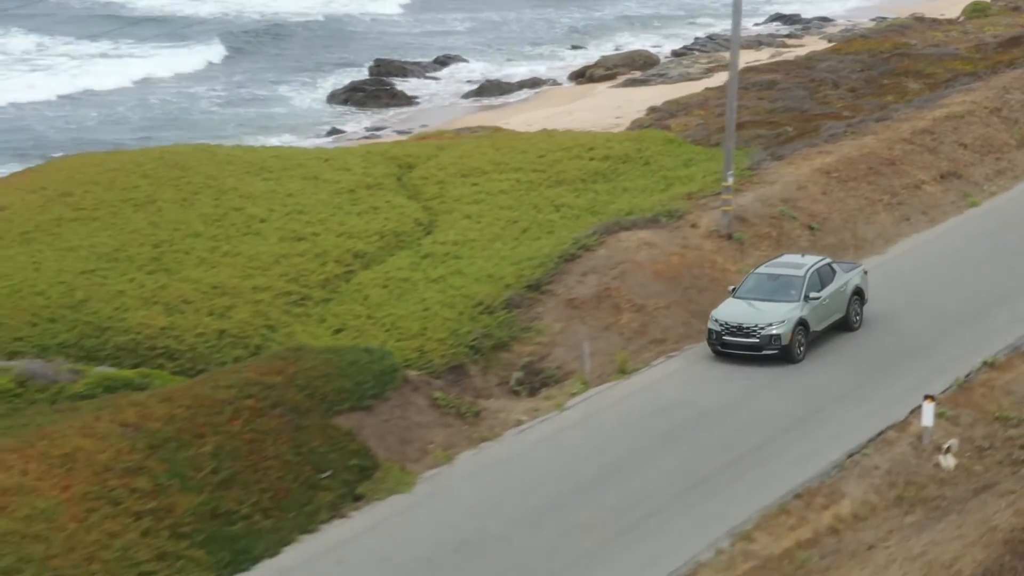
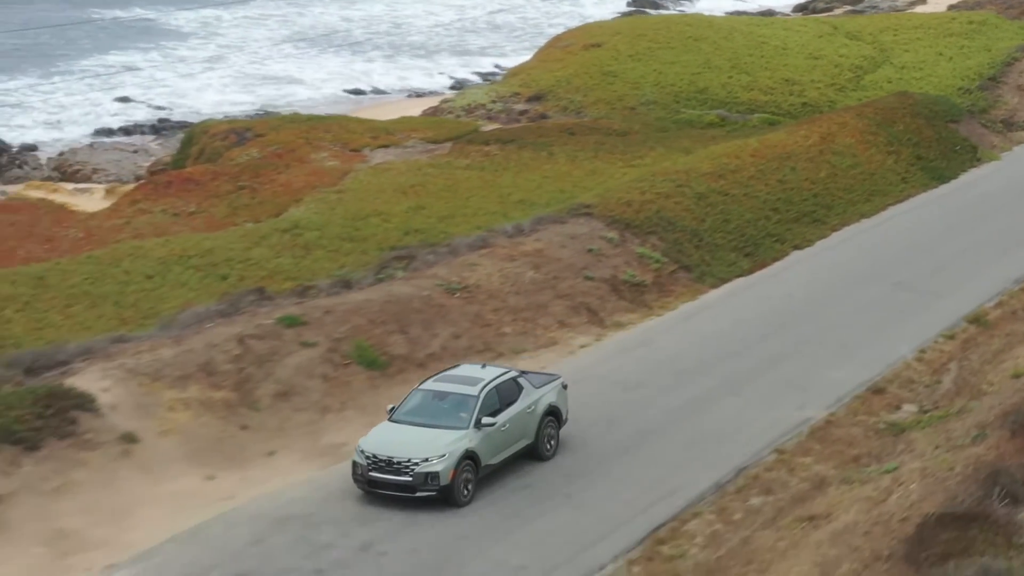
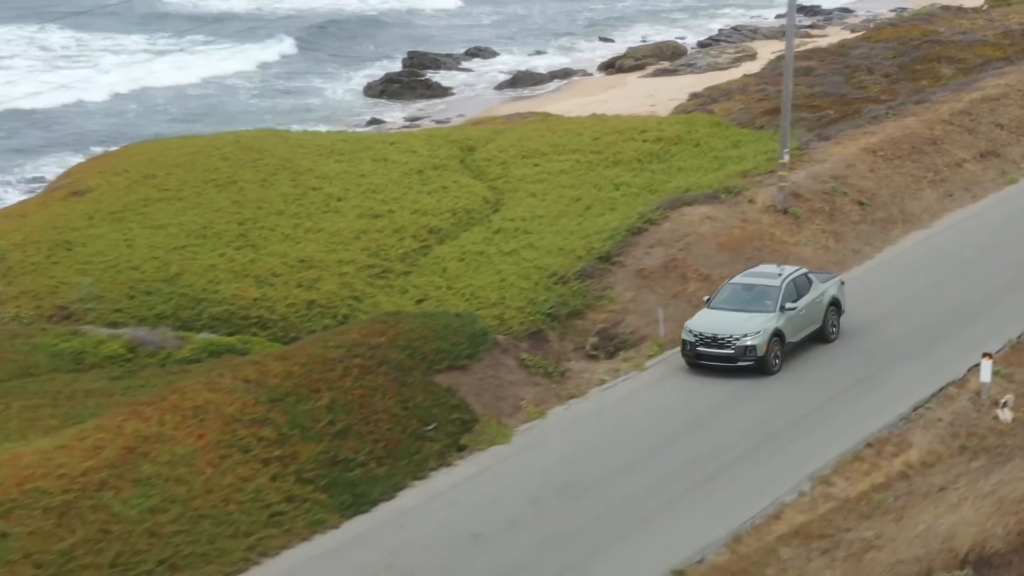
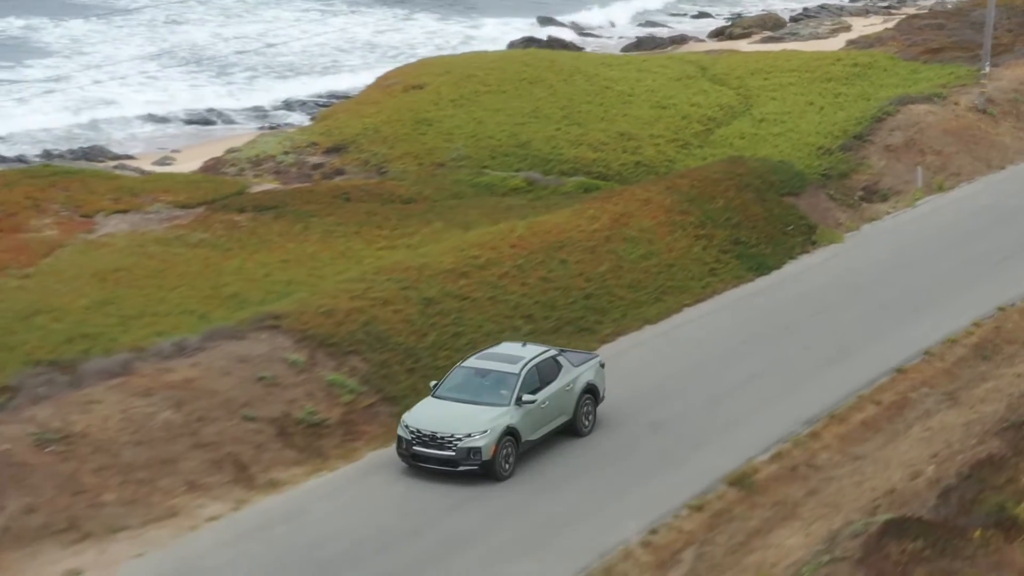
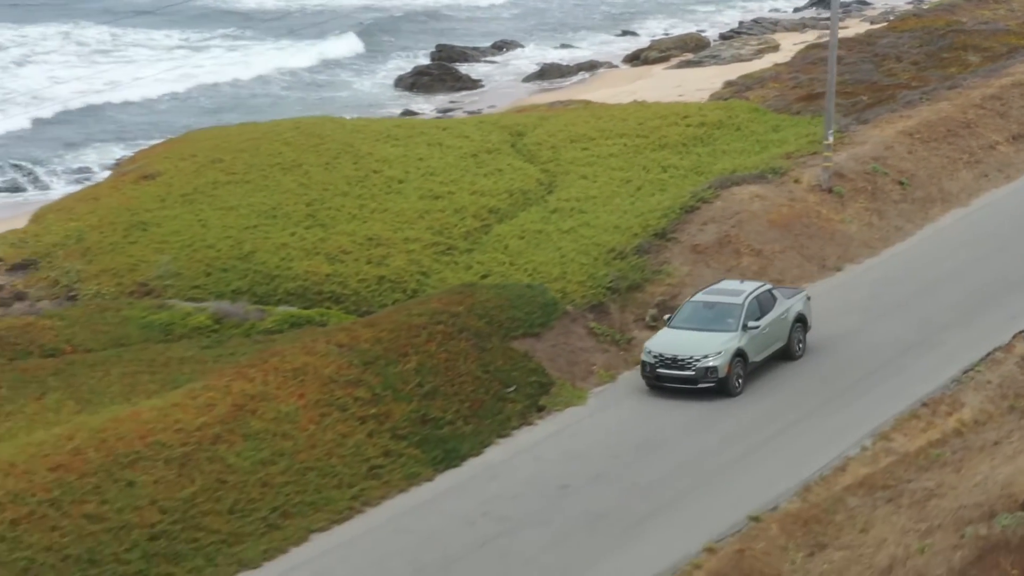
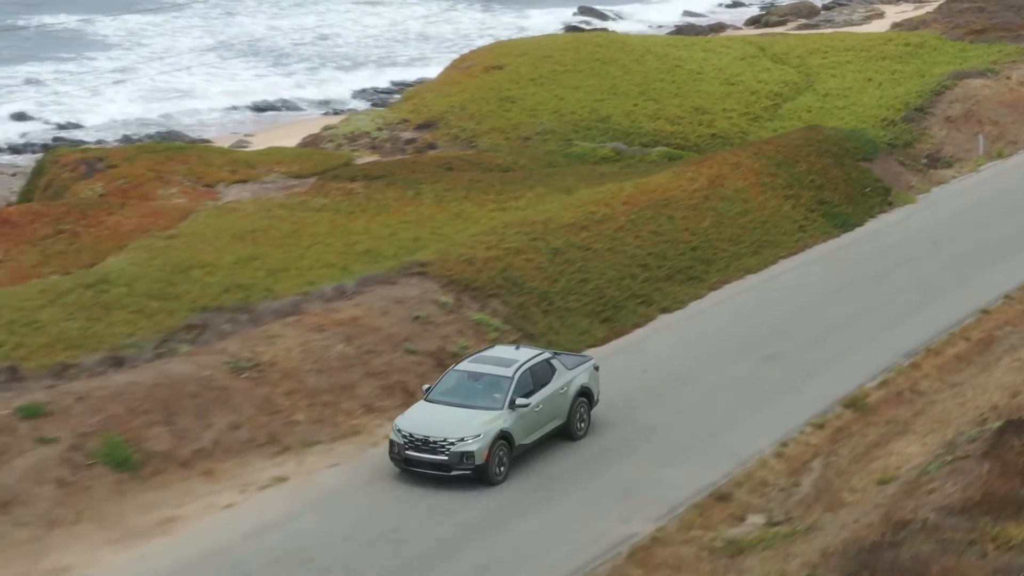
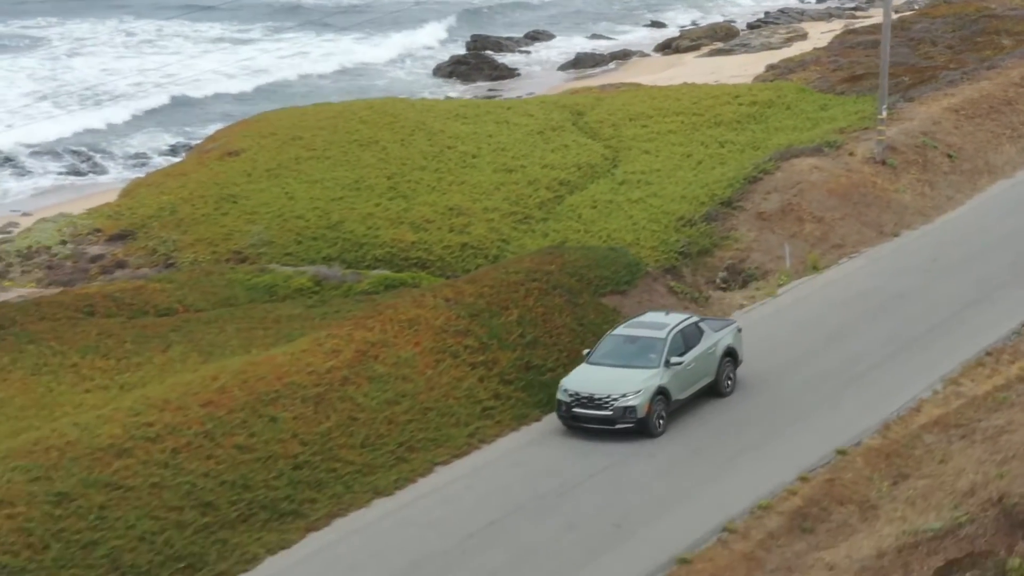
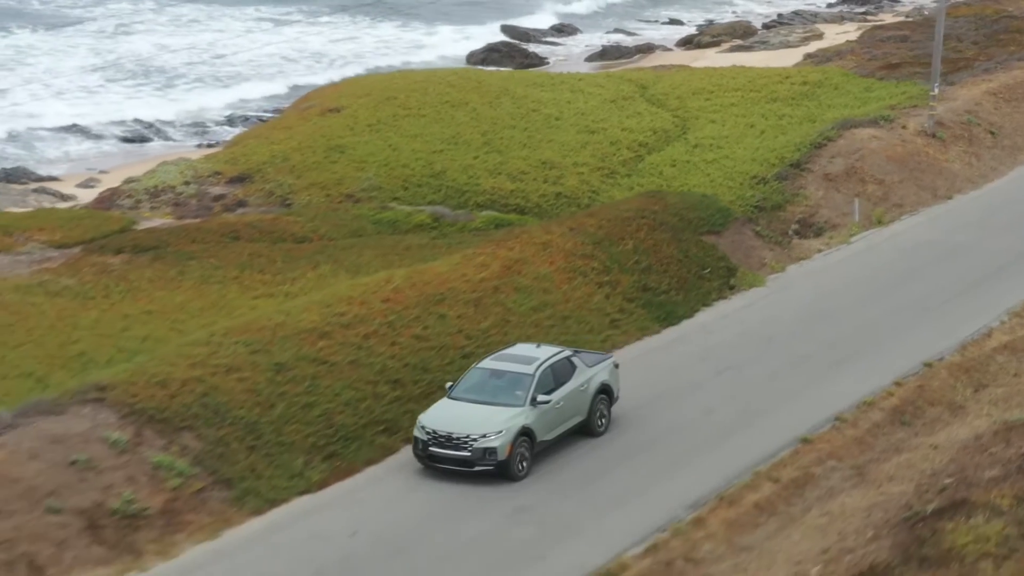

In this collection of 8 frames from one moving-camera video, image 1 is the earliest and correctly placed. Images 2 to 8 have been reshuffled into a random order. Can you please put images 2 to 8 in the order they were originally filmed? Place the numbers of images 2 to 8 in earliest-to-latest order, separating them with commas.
3, 5, 7, 8, 4, 6, 2
